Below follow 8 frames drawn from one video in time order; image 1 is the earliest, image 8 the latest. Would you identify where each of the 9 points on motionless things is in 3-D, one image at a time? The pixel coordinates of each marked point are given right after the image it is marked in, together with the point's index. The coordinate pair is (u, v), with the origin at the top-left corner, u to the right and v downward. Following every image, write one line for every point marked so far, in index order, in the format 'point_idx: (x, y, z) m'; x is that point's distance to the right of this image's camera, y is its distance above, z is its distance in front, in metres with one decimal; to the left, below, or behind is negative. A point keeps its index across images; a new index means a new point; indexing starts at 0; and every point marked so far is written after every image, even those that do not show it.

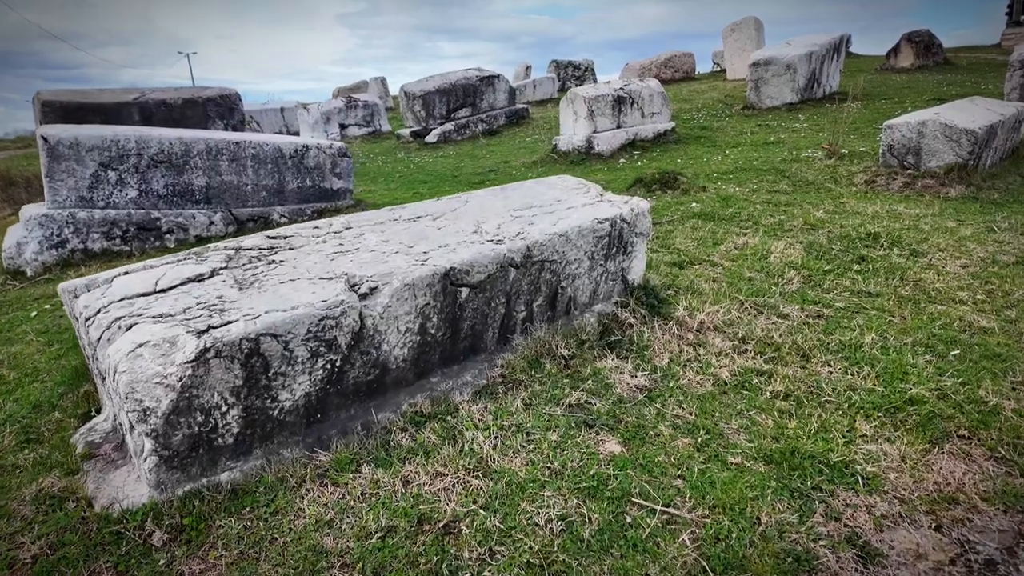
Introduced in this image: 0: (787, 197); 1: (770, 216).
0: (+2.8, +0.9, +6.3) m
1: (+2.3, +0.6, +5.5) m
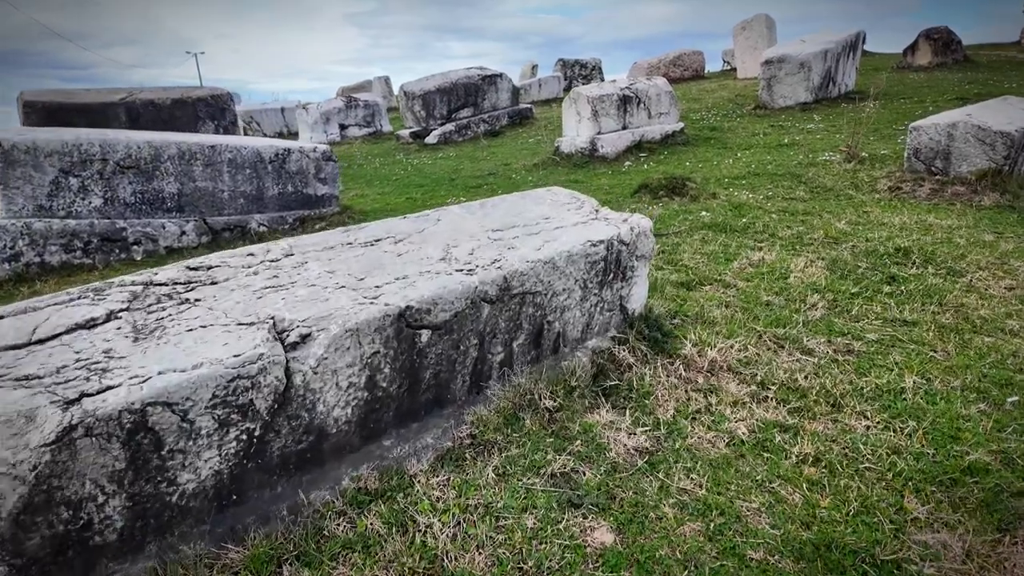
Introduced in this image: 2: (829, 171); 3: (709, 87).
0: (+2.8, +0.8, +5.8) m
1: (+2.3, +0.5, +5.0) m
2: (+3.6, +1.3, +7.0) m
3: (+4.5, +4.6, +14.1) m
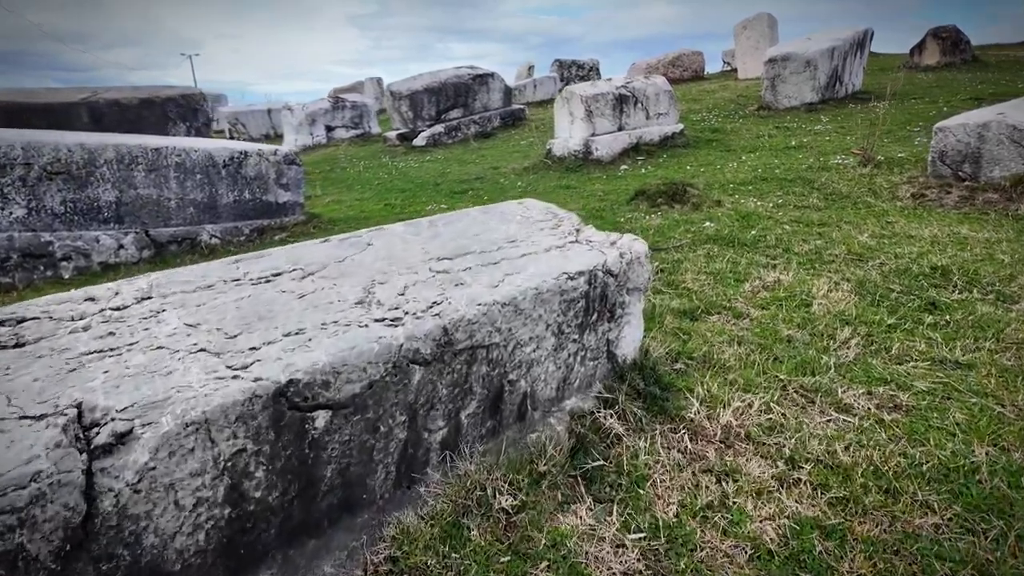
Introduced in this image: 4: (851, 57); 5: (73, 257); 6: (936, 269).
0: (+2.6, +0.6, +5.2) m
1: (+2.1, +0.3, +4.4) m
2: (+3.5, +1.2, +6.4) m
3: (+4.4, +4.4, +13.5) m
4: (+6.1, +4.1, +11.0) m
5: (-3.4, +0.2, +4.7) m
6: (+2.7, +0.1, +3.8) m
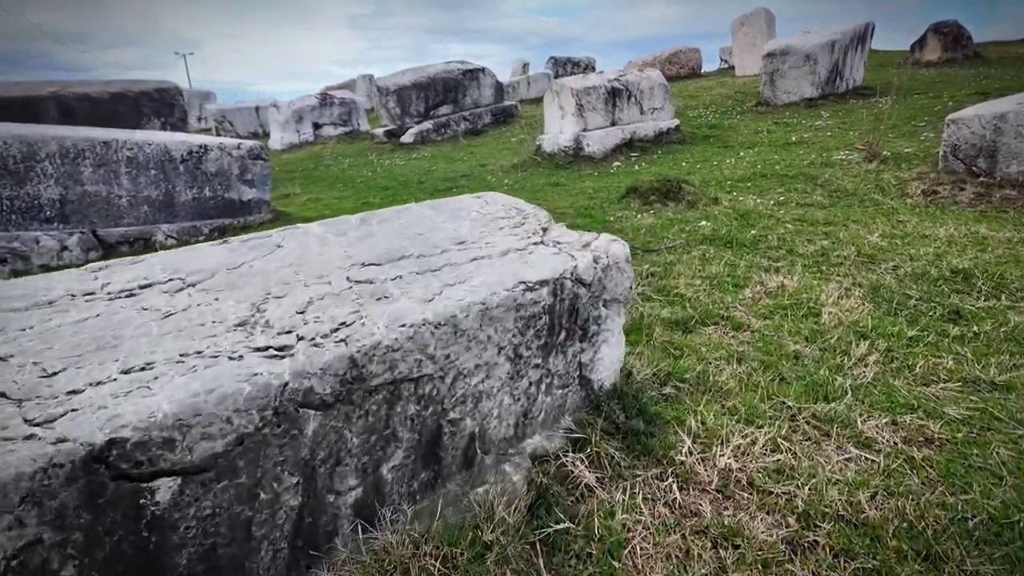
0: (+2.5, +0.6, +4.8) m
1: (+2.0, +0.3, +4.0) m
2: (+3.3, +1.1, +6.0) m
3: (+4.2, +4.4, +13.1) m
4: (+5.9, +4.1, +10.6) m
5: (-3.6, +0.2, +4.3) m
6: (+2.5, +0.1, +3.5) m
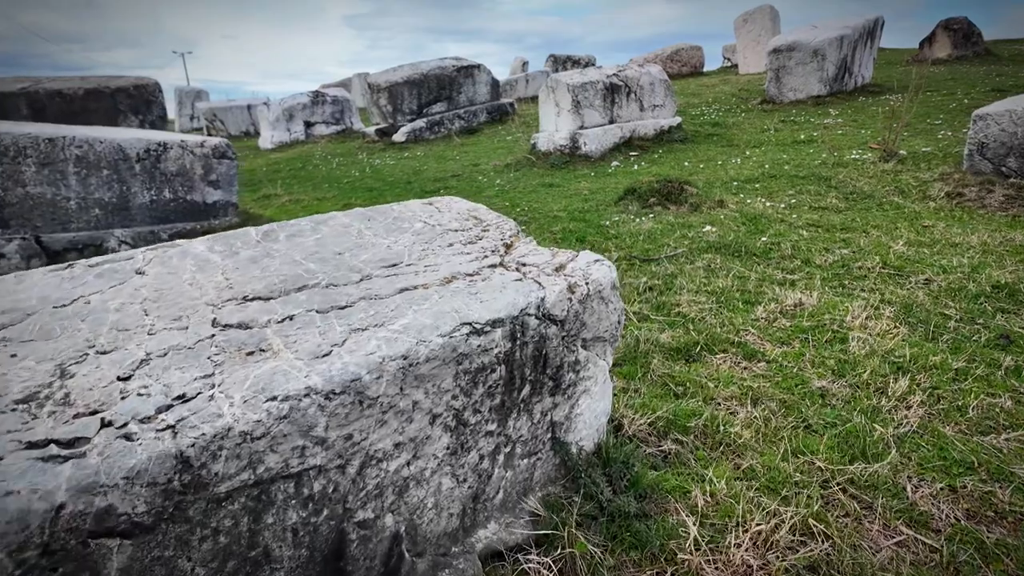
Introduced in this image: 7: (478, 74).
0: (+2.4, +0.5, +4.4) m
1: (+1.9, +0.2, +3.6) m
2: (+3.2, +1.1, +5.5) m
3: (+4.1, +4.3, +12.6) m
4: (+5.8, +4.0, +10.2) m
5: (-3.7, +0.1, +3.9) m
6: (+2.4, 0.0, +3.0) m
7: (-0.7, +4.0, +11.3) m
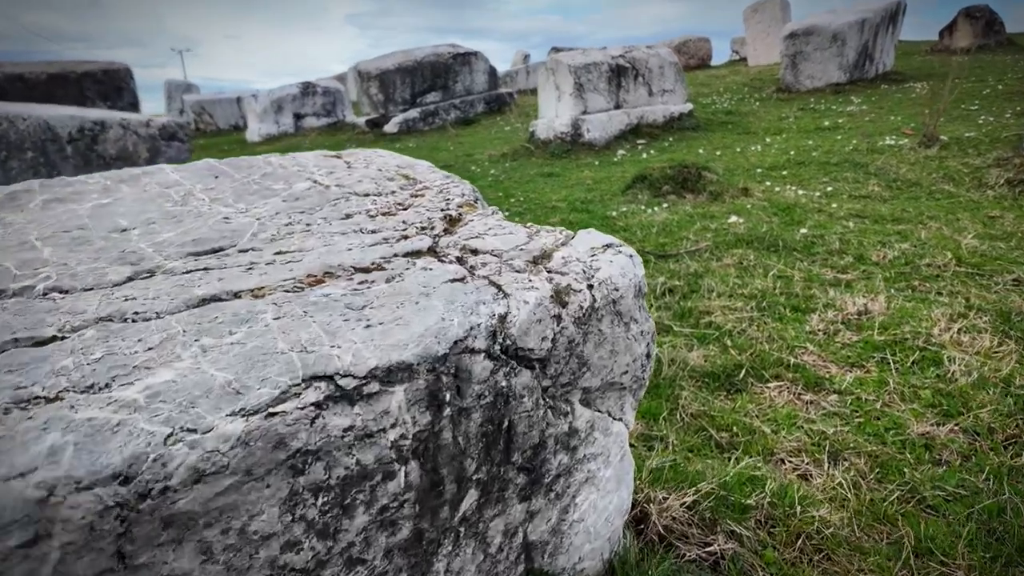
0: (+2.3, +0.5, +3.7) m
1: (+1.8, +0.2, +2.9) m
2: (+3.1, +1.0, +4.9) m
3: (+4.1, +4.3, +12.0) m
4: (+5.8, +4.0, +9.5) m
5: (-3.7, +0.1, +3.3) m
6: (+2.4, 0.0, +2.4) m
7: (-0.7, +4.0, +10.7) m
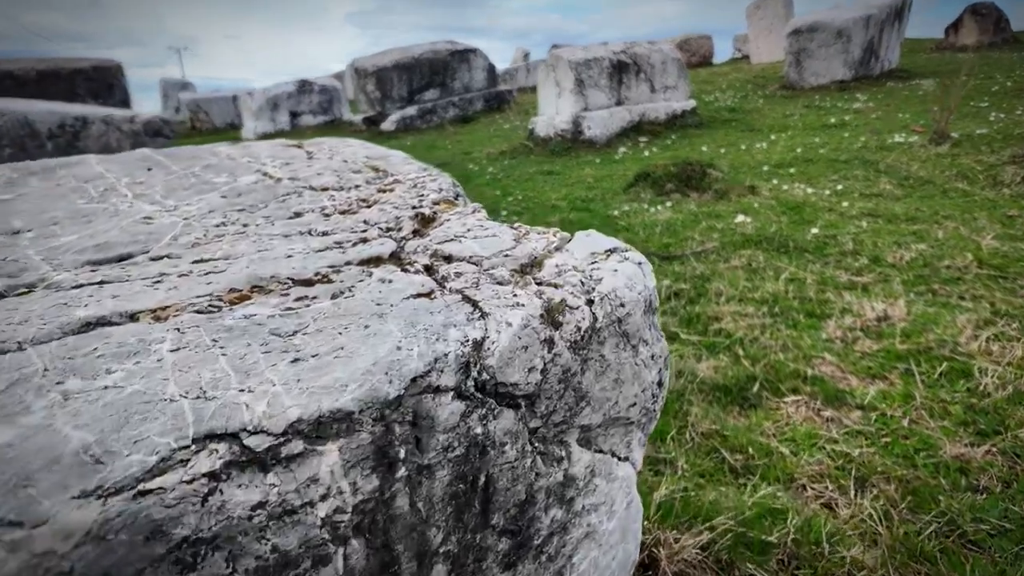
0: (+2.3, +0.5, +3.6) m
1: (+1.8, +0.2, +2.8) m
2: (+3.1, +1.0, +4.8) m
3: (+4.1, +4.3, +11.8) m
4: (+5.8, +4.0, +9.3) m
5: (-3.7, +0.1, +3.1) m
6: (+2.3, 0.0, +2.2) m
7: (-0.7, +4.0, +10.5) m
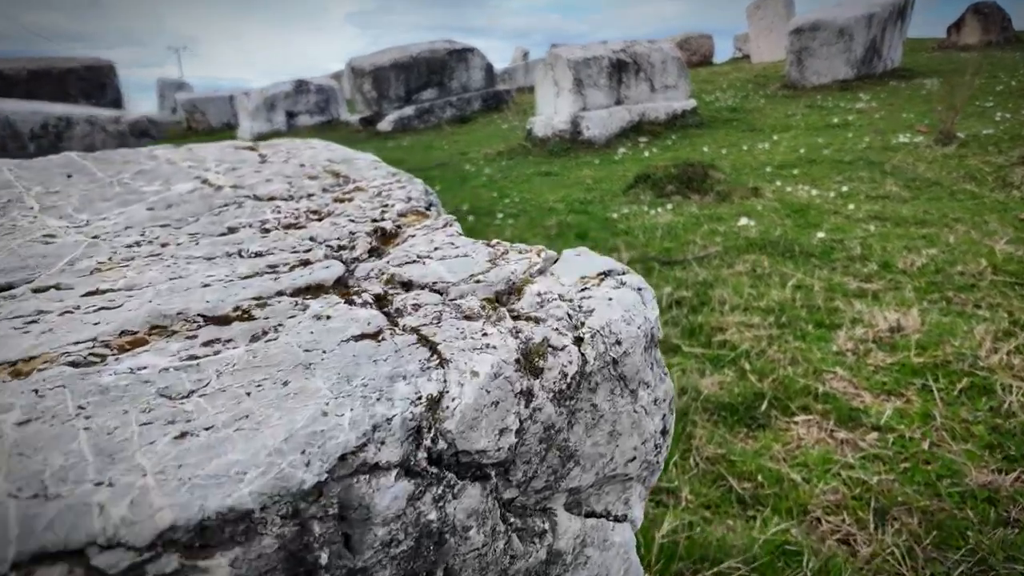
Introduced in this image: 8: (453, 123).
0: (+2.3, +0.5, +3.5) m
1: (+1.8, +0.2, +2.7) m
2: (+3.1, +1.0, +4.6) m
3: (+4.0, +4.2, +11.7) m
4: (+5.8, +4.0, +9.2) m
5: (-3.8, +0.1, +3.0) m
6: (+2.3, -0.1, +2.1) m
7: (-0.7, +3.9, +10.4) m
8: (-0.9, +2.6, +9.7) m
